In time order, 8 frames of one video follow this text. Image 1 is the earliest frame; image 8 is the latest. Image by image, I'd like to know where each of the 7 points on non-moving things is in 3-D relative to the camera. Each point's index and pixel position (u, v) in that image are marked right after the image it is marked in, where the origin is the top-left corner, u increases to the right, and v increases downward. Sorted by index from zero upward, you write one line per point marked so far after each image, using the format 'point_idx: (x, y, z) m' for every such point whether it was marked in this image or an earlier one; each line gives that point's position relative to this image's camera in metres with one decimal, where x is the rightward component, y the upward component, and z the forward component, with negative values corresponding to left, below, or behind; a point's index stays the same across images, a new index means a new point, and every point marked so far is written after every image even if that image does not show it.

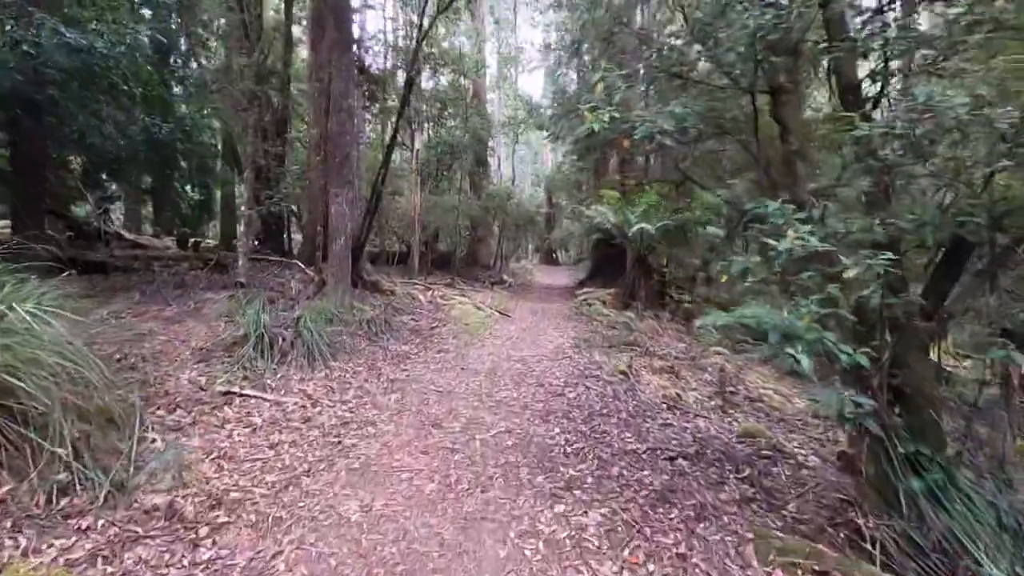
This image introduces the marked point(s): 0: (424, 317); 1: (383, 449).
0: (-1.2, -0.4, +7.6) m
1: (-0.8, -1.0, +3.2) m
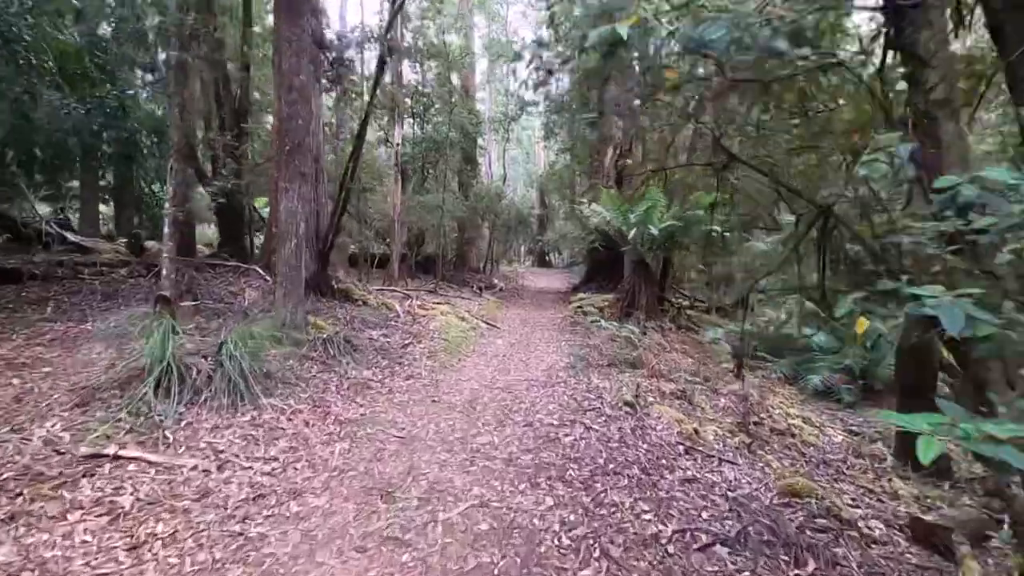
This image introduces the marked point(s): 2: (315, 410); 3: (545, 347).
0: (-1.4, -0.6, +6.6) m
1: (-0.9, -1.1, +2.3) m
2: (-1.4, -0.8, +3.8) m
3: (+0.4, -0.8, +7.0) m
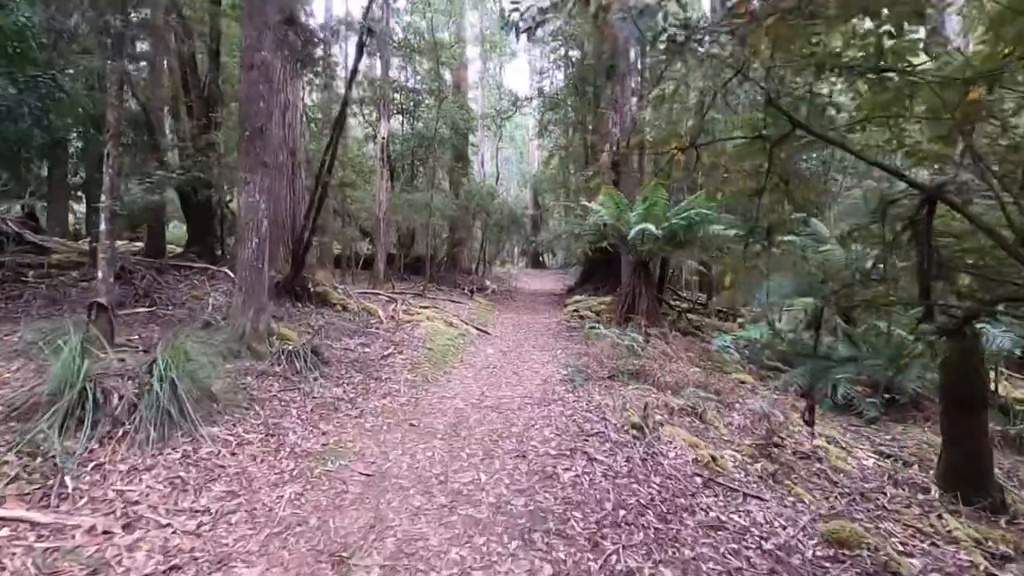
0: (-1.5, -0.6, +6.0) m
1: (-0.9, -1.1, +1.7) m
2: (-1.4, -0.9, +3.2) m
3: (+0.3, -0.8, +6.4) m
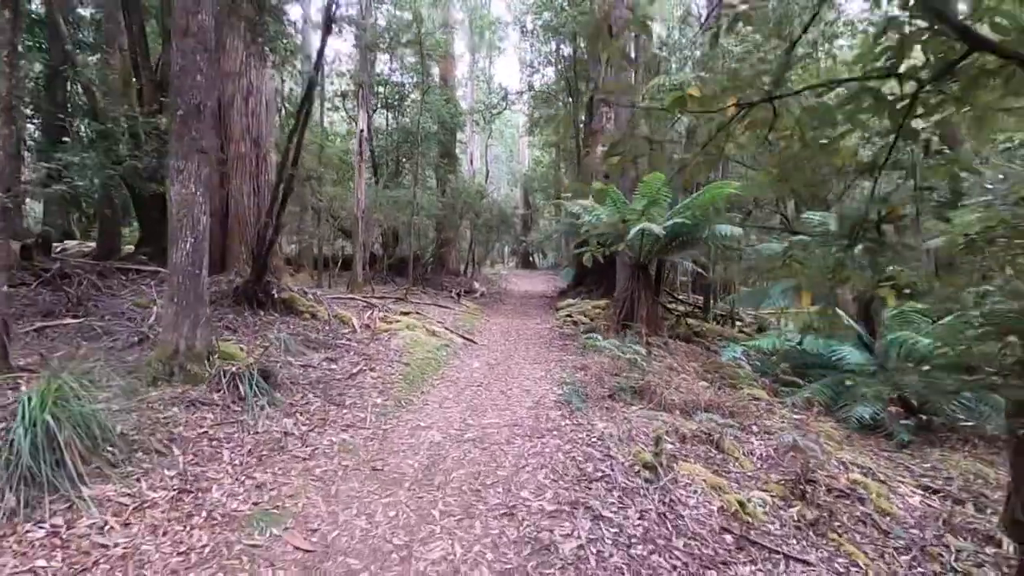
0: (-1.6, -0.7, +5.3) m
1: (-1.0, -1.2, +1.0) m
2: (-1.5, -1.0, +2.4) m
3: (+0.2, -0.9, +5.7) m
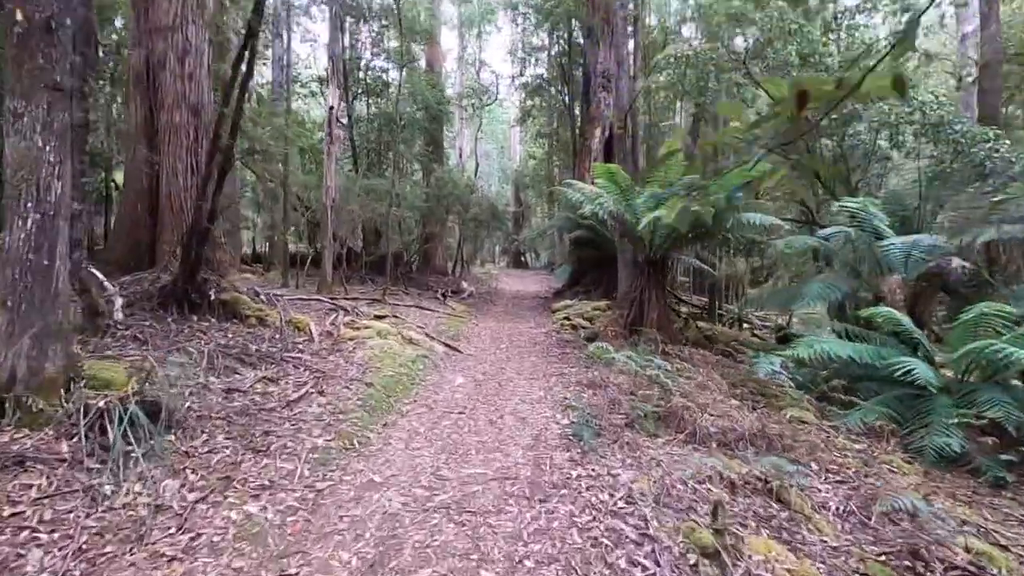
0: (-1.7, -0.7, +4.2) m
1: (-1.0, -1.2, -0.2) m
2: (-1.5, -0.9, +1.3) m
3: (+0.1, -0.9, +4.6) m
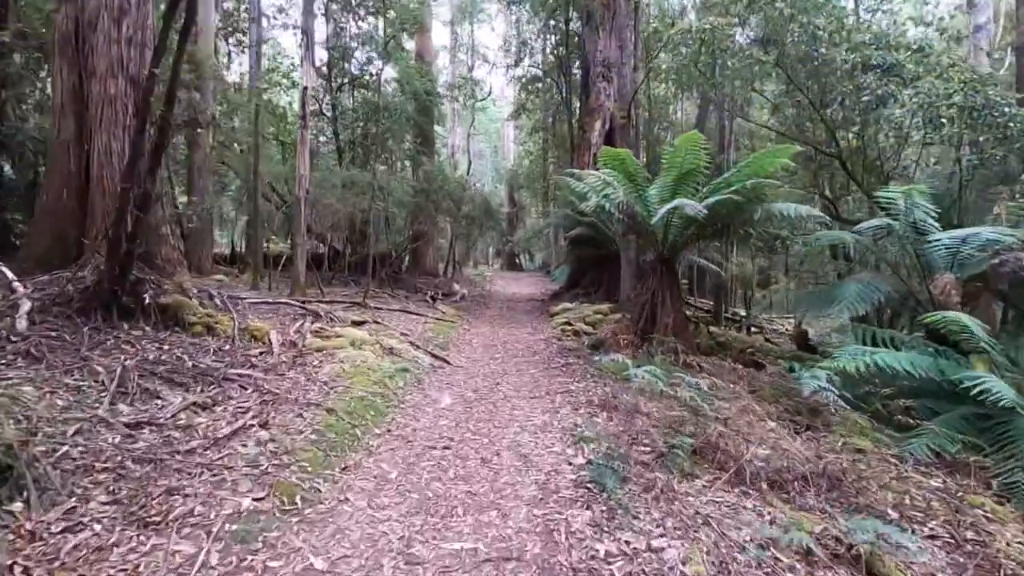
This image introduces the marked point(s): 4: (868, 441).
0: (-1.7, -0.7, +3.3) m
1: (-0.9, -1.2, -1.0) m
2: (-1.5, -0.9, +0.4) m
3: (+0.1, -0.9, +3.8) m
4: (+2.6, -1.1, +4.0) m
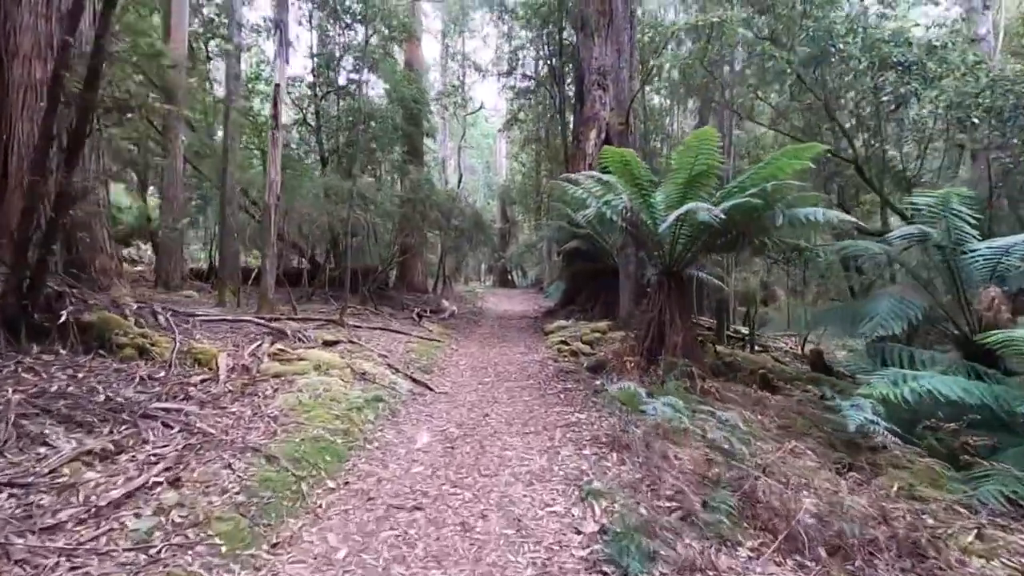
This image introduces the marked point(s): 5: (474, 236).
0: (-1.7, -0.7, +2.6) m
1: (-0.9, -1.1, -1.7) m
2: (-1.5, -0.9, -0.3) m
3: (0.0, -1.0, +3.1) m
4: (+2.5, -1.2, +3.3) m
5: (-0.9, +1.3, +13.2) m
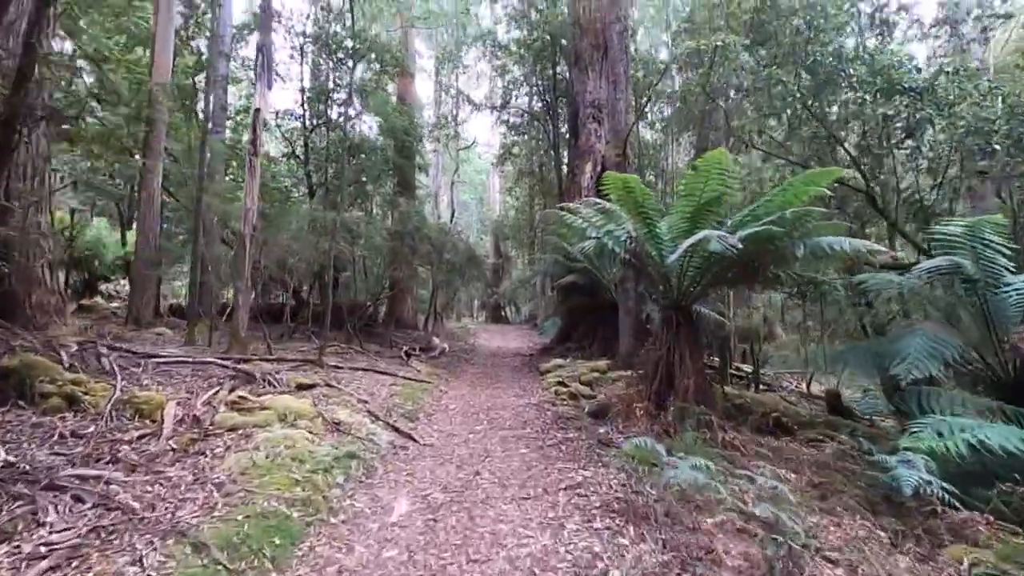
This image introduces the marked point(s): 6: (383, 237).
0: (-1.8, -0.9, +2.0) m
1: (-0.9, -0.9, -2.3) m
2: (-1.5, -0.9, -0.8) m
3: (0.0, -1.1, +2.5) m
4: (+2.5, -1.4, +2.7) m
5: (-1.1, +0.4, +12.8) m
6: (-2.6, +1.0, +10.7) m
